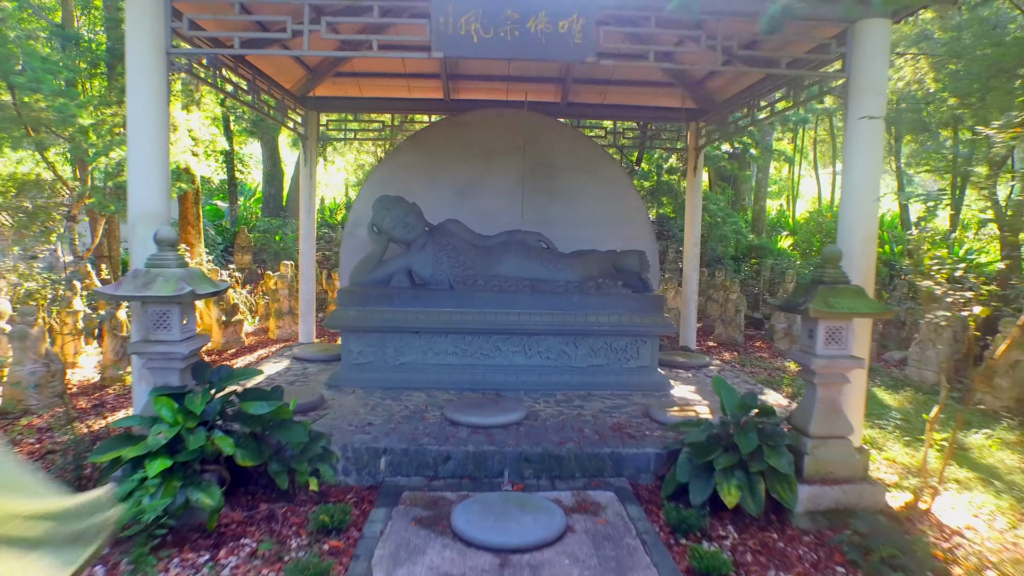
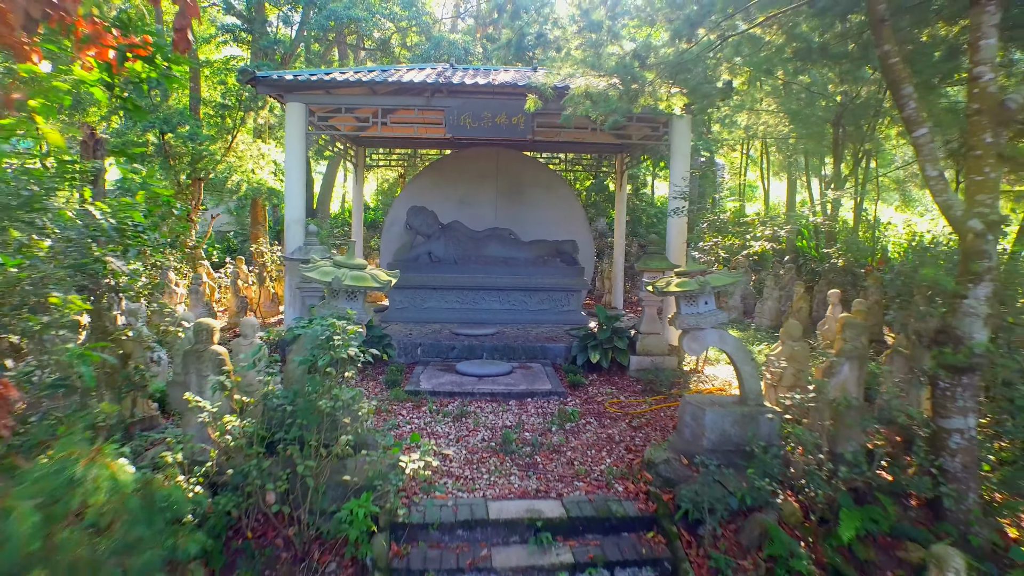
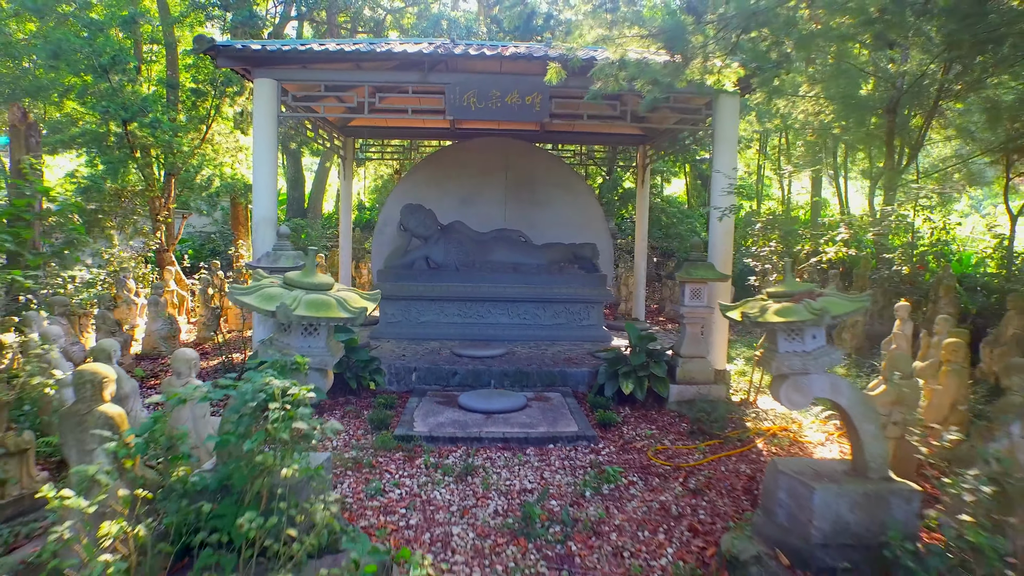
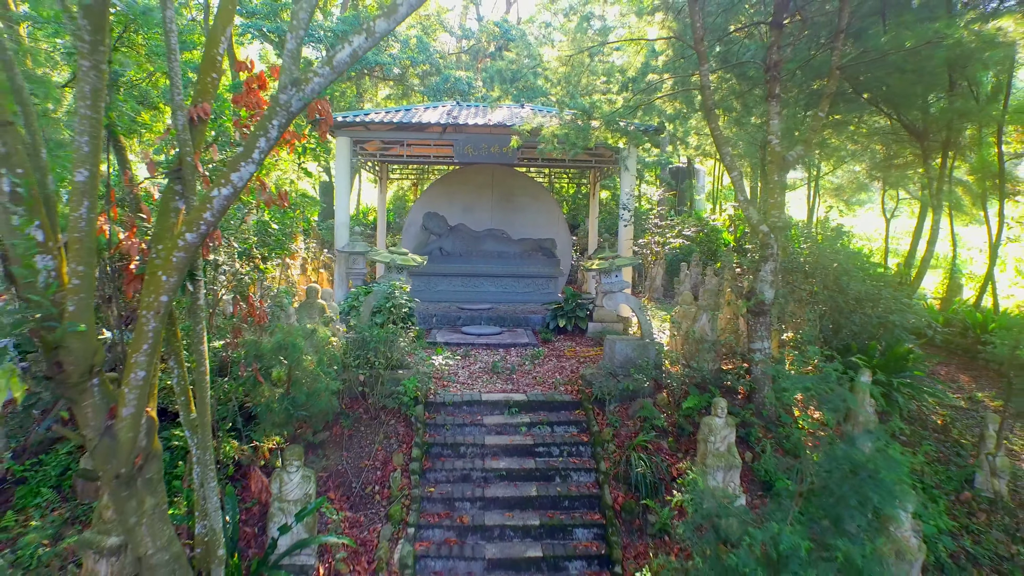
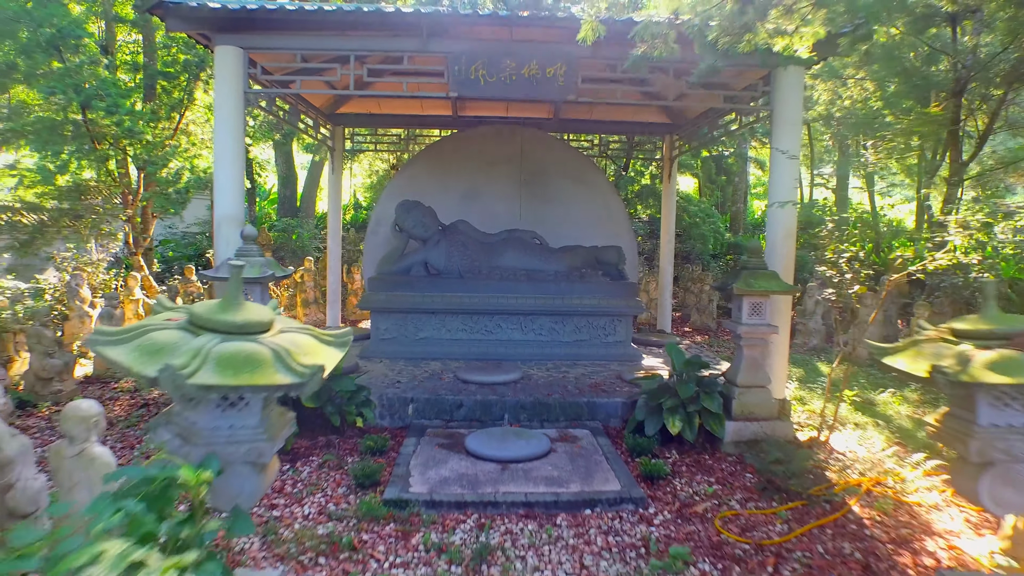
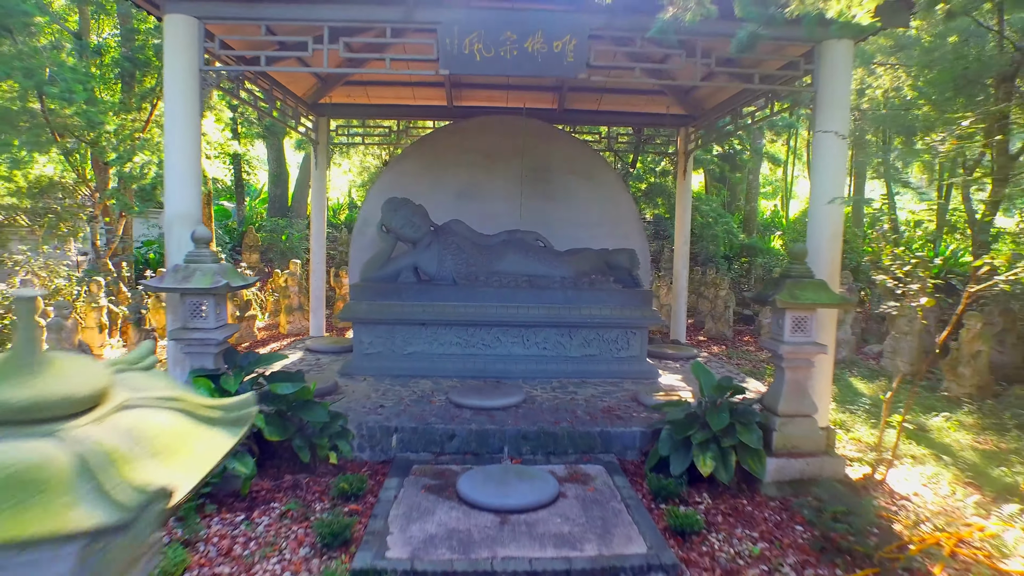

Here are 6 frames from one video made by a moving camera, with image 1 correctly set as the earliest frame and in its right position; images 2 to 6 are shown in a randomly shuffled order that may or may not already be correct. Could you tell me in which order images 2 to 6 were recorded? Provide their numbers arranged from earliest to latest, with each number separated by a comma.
6, 5, 3, 2, 4
